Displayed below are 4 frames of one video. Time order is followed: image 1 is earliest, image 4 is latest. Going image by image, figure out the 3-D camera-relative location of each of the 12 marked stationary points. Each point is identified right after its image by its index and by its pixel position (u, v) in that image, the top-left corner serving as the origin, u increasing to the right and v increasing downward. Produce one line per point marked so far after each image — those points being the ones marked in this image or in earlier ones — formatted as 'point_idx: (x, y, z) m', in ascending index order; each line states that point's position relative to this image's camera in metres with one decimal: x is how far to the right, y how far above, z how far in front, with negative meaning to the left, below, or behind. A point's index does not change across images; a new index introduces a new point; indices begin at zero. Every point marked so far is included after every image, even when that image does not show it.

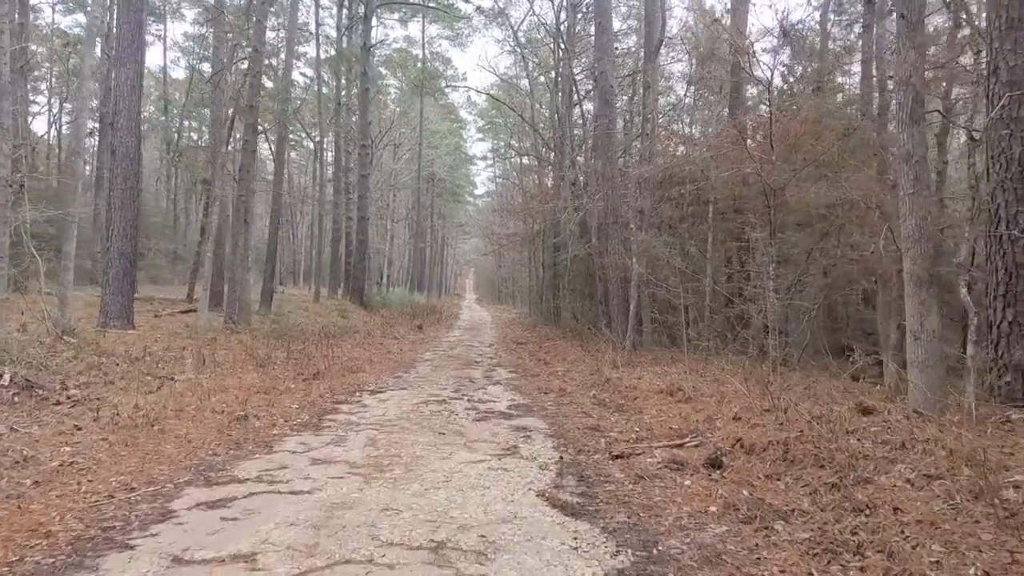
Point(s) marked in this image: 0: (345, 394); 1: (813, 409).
0: (-2.4, -1.5, +9.6) m
1: (+2.7, -1.1, +6.1) m
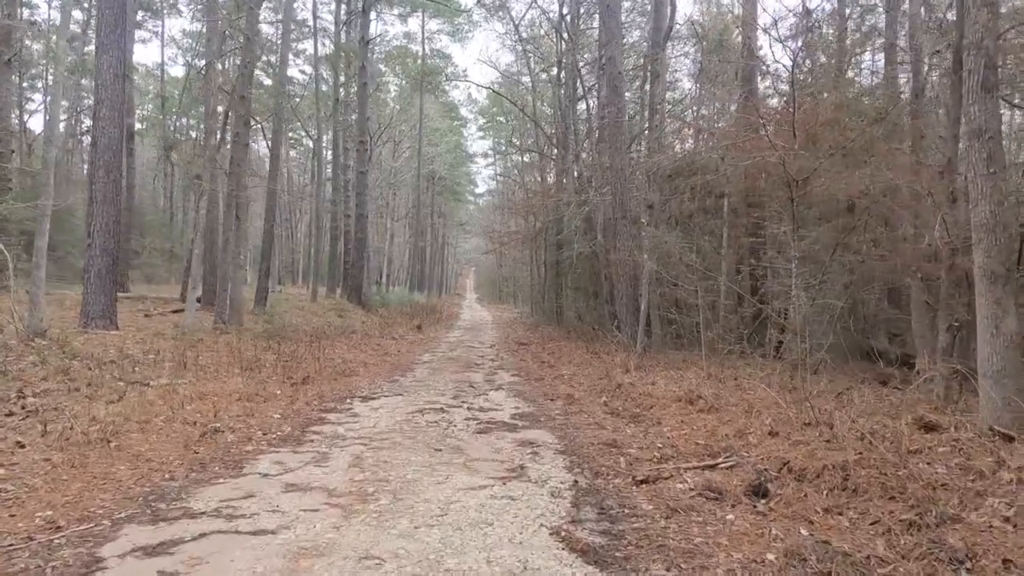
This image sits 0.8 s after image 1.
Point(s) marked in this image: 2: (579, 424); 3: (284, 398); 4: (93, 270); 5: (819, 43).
0: (-2.3, -1.5, +8.9) m
1: (+2.8, -1.1, +5.4) m
2: (+0.7, -1.4, +7.0) m
3: (-3.0, -1.4, +8.8) m
4: (-8.5, +0.4, +13.9) m
5: (+4.5, +3.6, +10.0) m
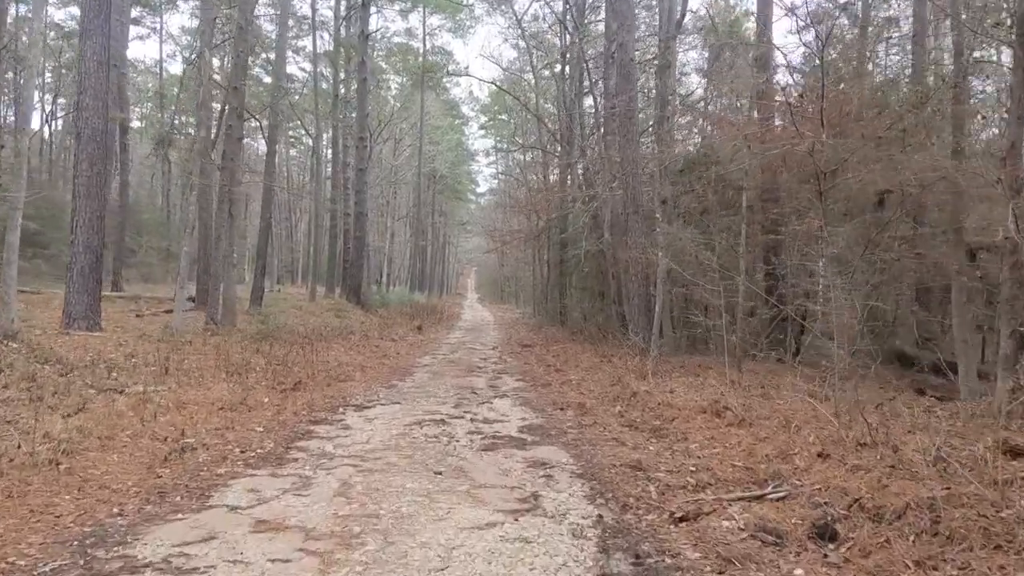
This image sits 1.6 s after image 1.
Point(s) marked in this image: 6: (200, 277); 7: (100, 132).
0: (-2.2, -1.5, +8.1) m
1: (+2.9, -1.1, +4.6) m
2: (+0.8, -1.4, +6.3) m
3: (-2.9, -1.4, +8.1) m
4: (-8.5, +0.4, +13.1) m
5: (+4.6, +3.6, +9.2) m
6: (-9.2, +0.3, +20.0) m
7: (-8.1, +3.1, +13.3) m
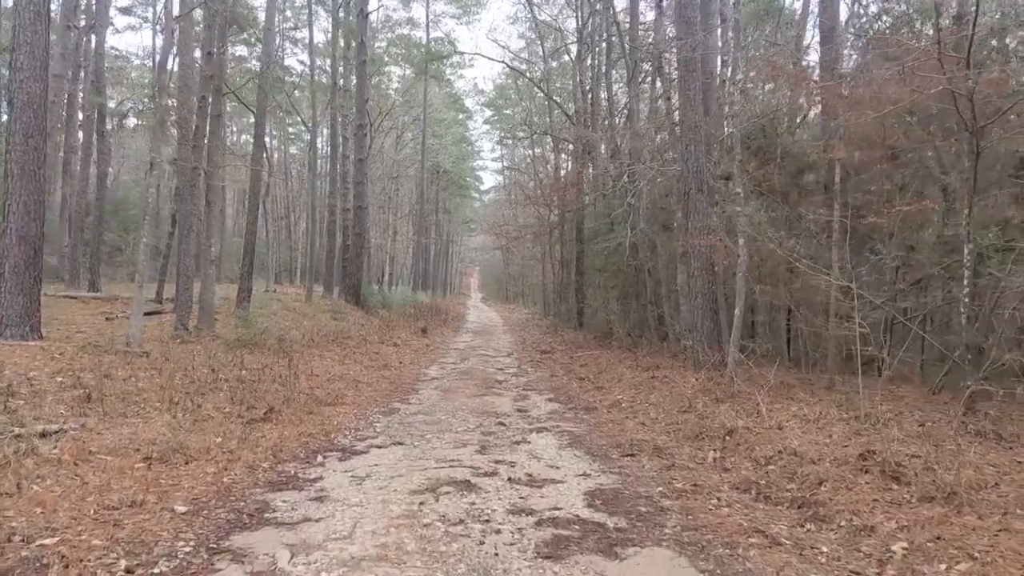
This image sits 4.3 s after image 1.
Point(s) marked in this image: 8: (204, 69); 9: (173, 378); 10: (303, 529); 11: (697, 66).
0: (-1.8, -1.4, +5.7) m
1: (+3.3, -1.0, +2.2) m
2: (+1.2, -1.4, +3.9) m
3: (-2.4, -1.4, +5.7) m
4: (-8.0, +0.4, +10.7) m
5: (+5.0, +3.6, +6.8) m
6: (-8.7, +0.3, +17.6) m
7: (-7.7, +3.1, +10.9) m
8: (-6.6, +4.9, +14.7) m
9: (-4.5, -1.2, +9.0) m
10: (-1.2, -1.4, +3.9) m
11: (+2.6, +3.3, +10.1) m
